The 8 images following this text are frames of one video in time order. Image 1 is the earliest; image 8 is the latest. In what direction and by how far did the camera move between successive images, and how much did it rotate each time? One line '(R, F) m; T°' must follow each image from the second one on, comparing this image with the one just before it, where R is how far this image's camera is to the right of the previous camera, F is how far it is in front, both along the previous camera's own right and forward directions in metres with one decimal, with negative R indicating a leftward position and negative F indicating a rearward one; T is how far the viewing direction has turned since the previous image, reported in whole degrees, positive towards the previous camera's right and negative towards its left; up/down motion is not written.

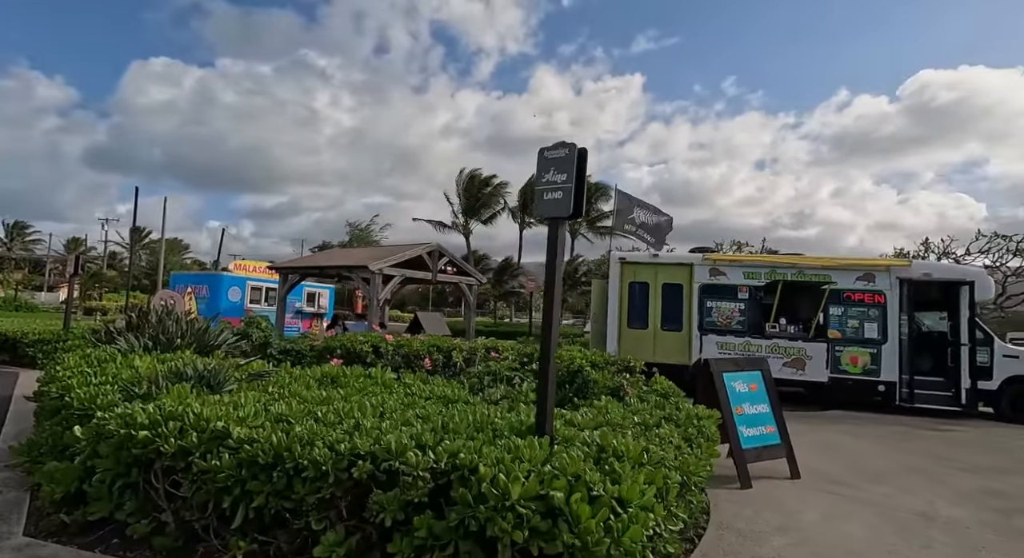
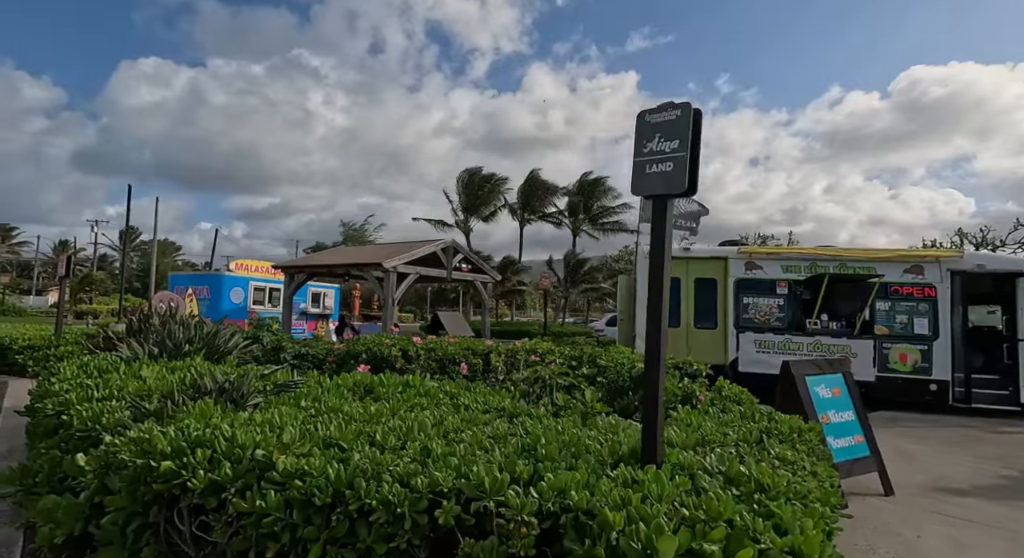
(-0.5, +0.6) m; 0°
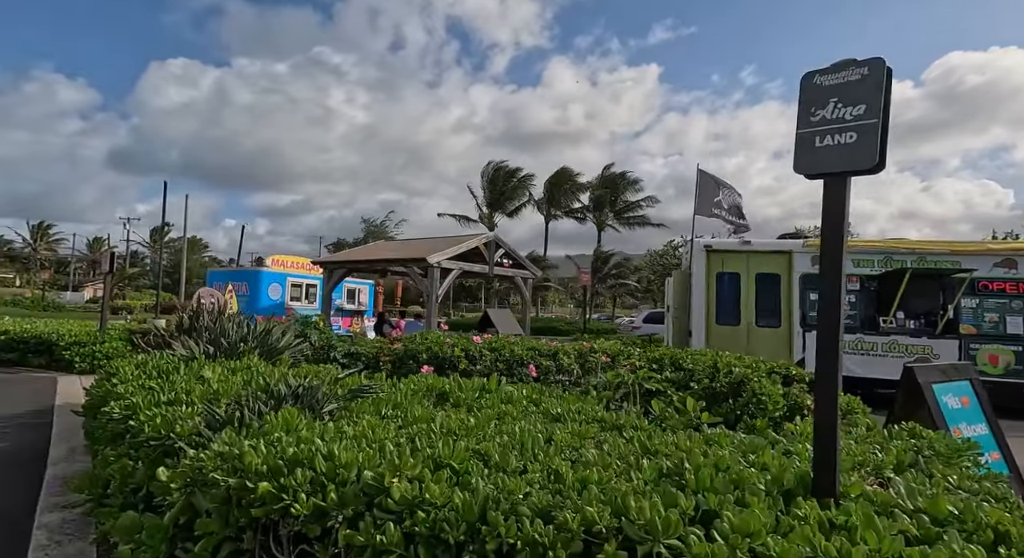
(-0.5, +0.4) m; -2°
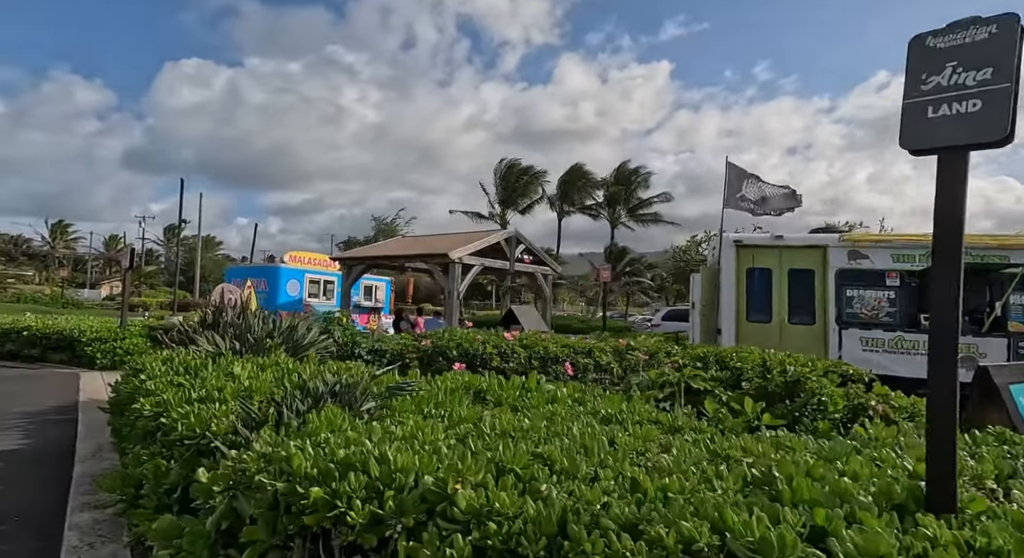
(-0.2, +0.2) m; -1°
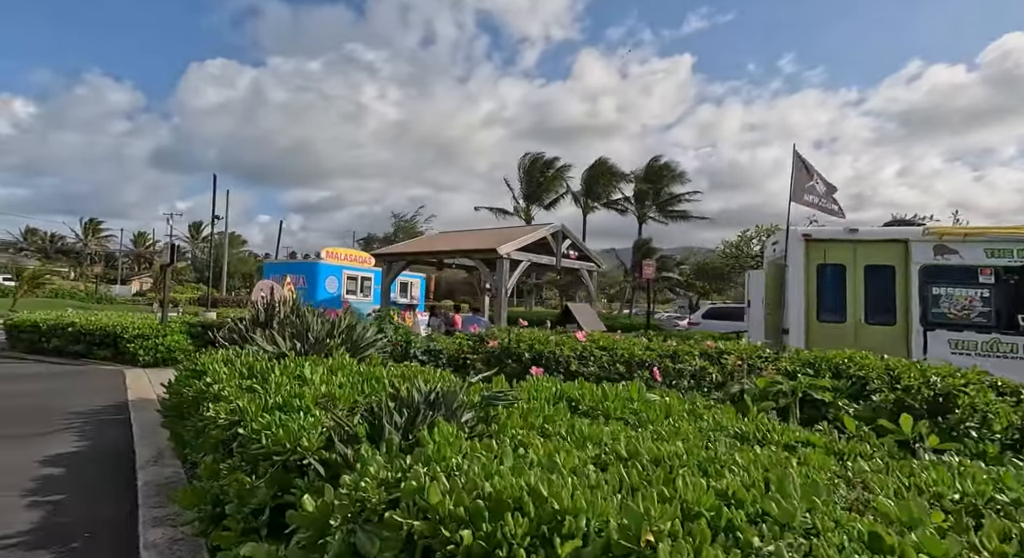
(-0.5, +0.5) m; -2°
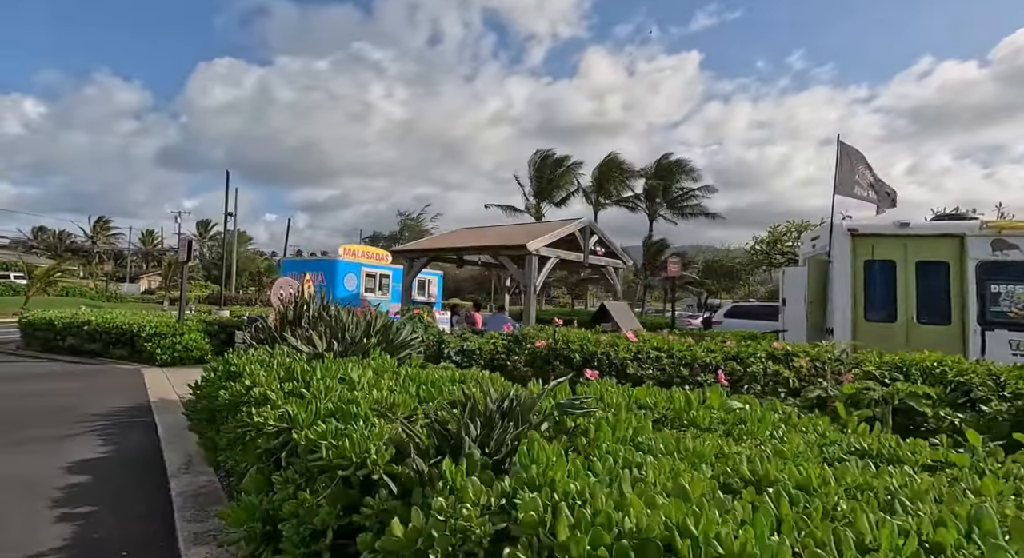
(-0.4, +0.4) m; -1°
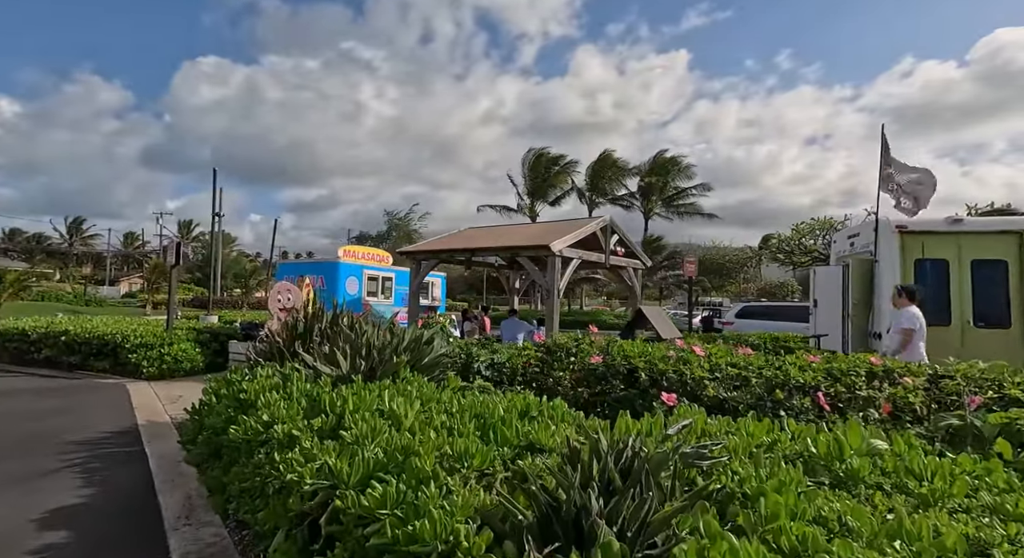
(-0.5, +0.8) m; +1°
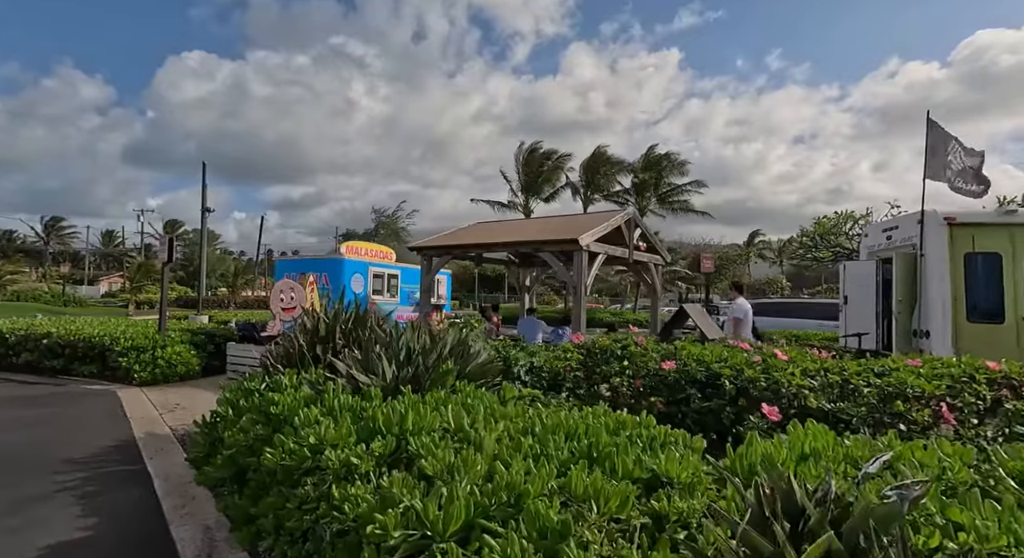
(-0.5, +0.6) m; +1°
